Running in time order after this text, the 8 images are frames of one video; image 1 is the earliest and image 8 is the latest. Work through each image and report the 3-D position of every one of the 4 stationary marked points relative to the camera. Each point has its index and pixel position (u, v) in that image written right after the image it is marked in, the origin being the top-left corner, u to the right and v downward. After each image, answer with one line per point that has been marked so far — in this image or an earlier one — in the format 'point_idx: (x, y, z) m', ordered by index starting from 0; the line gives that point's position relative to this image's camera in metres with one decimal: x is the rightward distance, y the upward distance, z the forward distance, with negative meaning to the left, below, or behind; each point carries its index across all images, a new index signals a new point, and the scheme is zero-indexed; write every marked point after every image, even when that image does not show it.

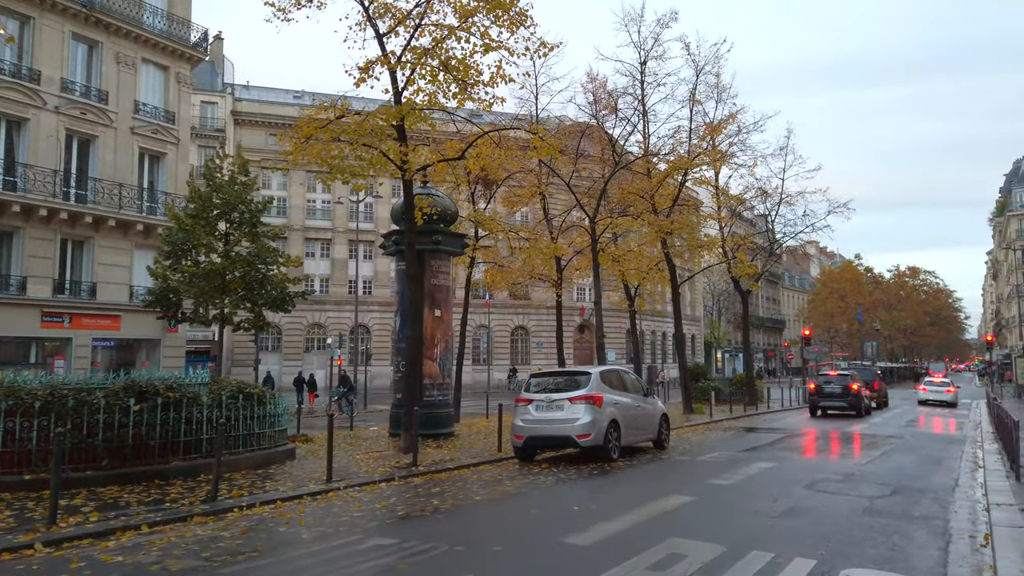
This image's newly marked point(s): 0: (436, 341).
0: (-1.7, -1.2, +16.5) m
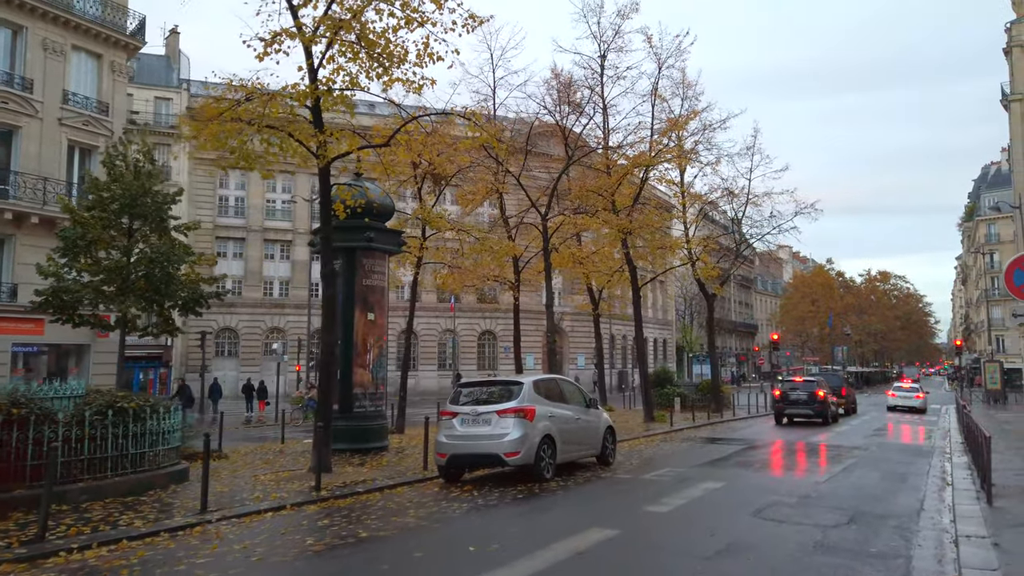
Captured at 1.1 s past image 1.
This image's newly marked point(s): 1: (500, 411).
0: (-2.9, -1.2, +15.2) m
1: (-0.2, -1.8, +10.5) m
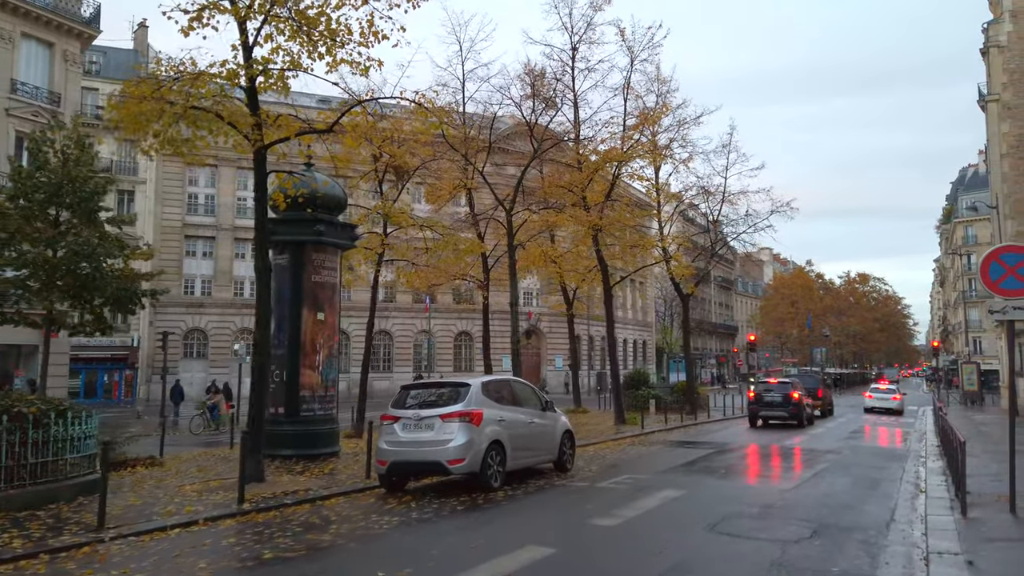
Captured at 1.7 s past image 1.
0: (-3.8, -1.2, +14.3) m
1: (-0.9, -1.7, +9.7) m
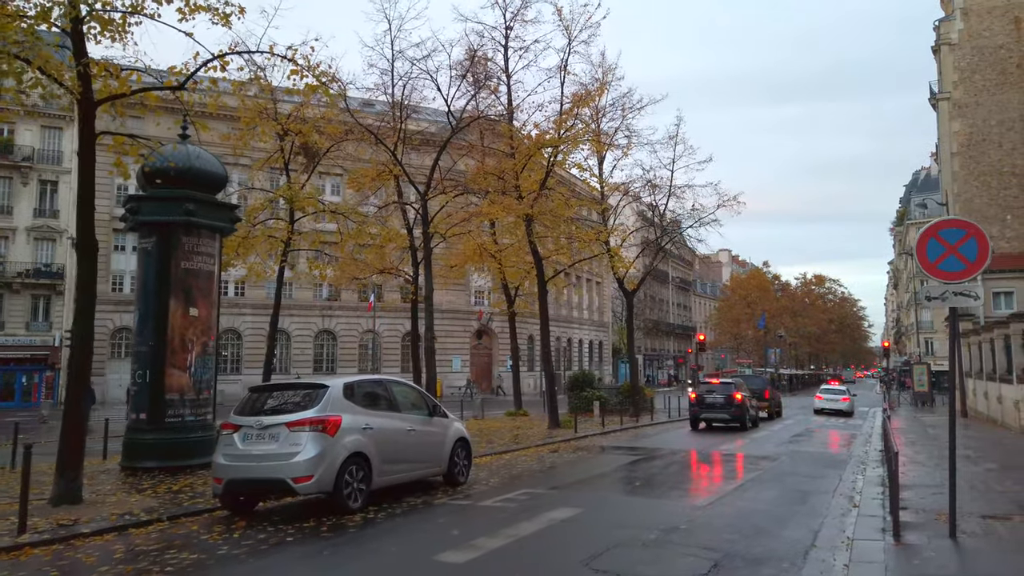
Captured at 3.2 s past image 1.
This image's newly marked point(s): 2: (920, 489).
0: (-5.5, -1.0, +12.6) m
1: (-2.4, -1.5, +8.1) m
2: (+5.7, -2.8, +10.3) m
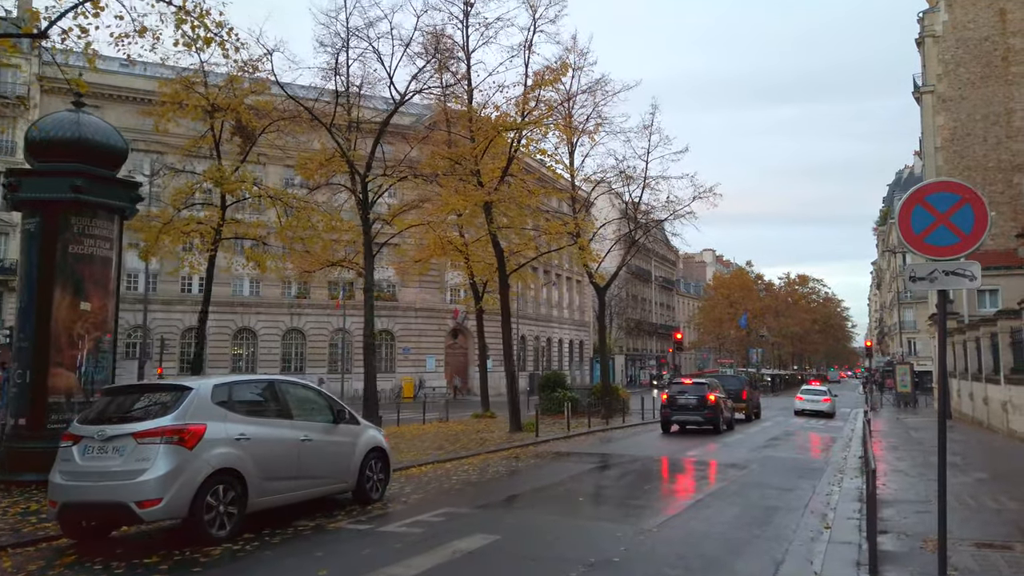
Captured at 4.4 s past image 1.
0: (-6.5, -0.8, +11.0) m
1: (-3.3, -1.3, +6.6) m
2: (+4.7, -2.6, +9.0) m
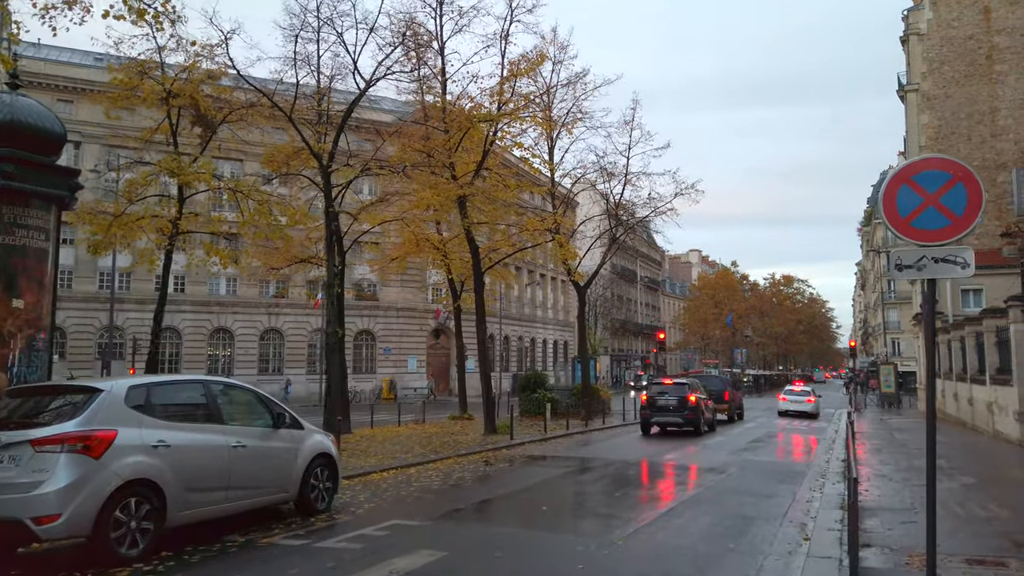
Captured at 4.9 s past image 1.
0: (-7.0, -0.7, +10.3) m
1: (-3.8, -1.2, +5.9) m
2: (+4.3, -2.6, +8.4) m
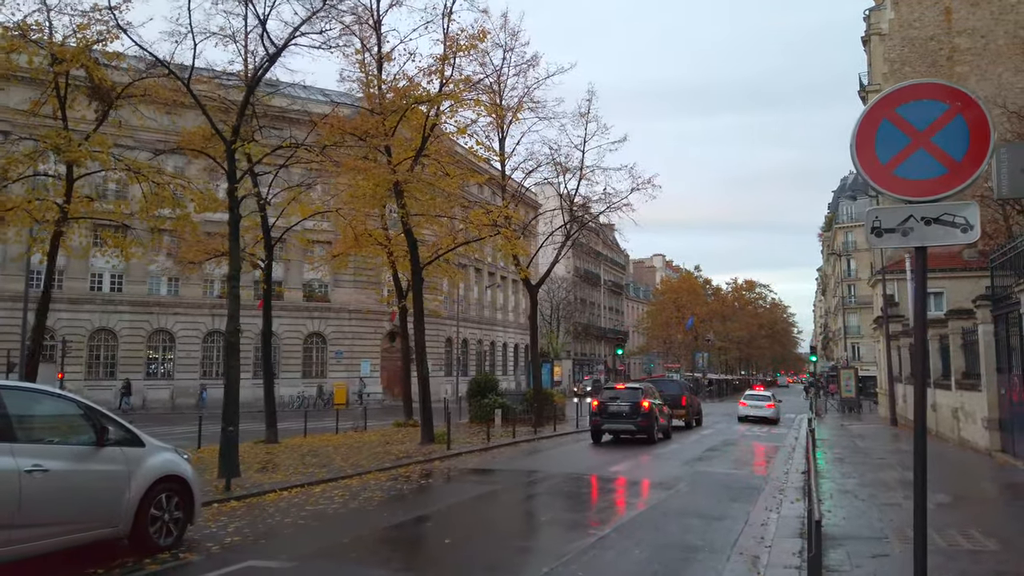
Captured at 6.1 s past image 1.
0: (-8.1, -0.5, +8.4) m
1: (-4.6, -1.0, +4.2) m
2: (+3.3, -2.4, +7.1) m
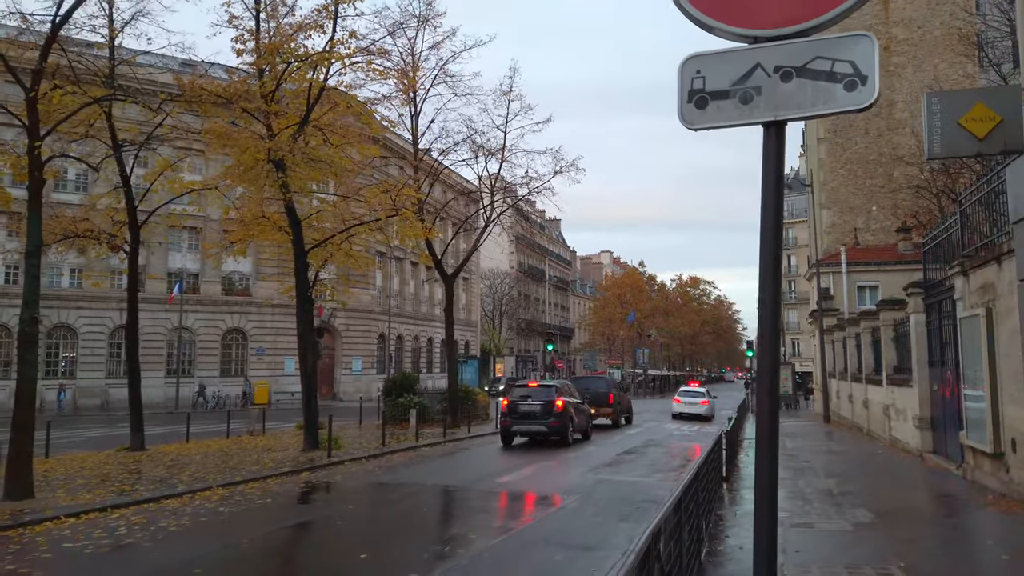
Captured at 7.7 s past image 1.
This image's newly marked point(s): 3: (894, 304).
0: (-9.7, -0.3, +6.0) m
1: (-6.0, -0.8, +2.0) m
2: (+1.7, -2.2, +5.4) m
3: (+8.6, -0.4, +16.7) m
